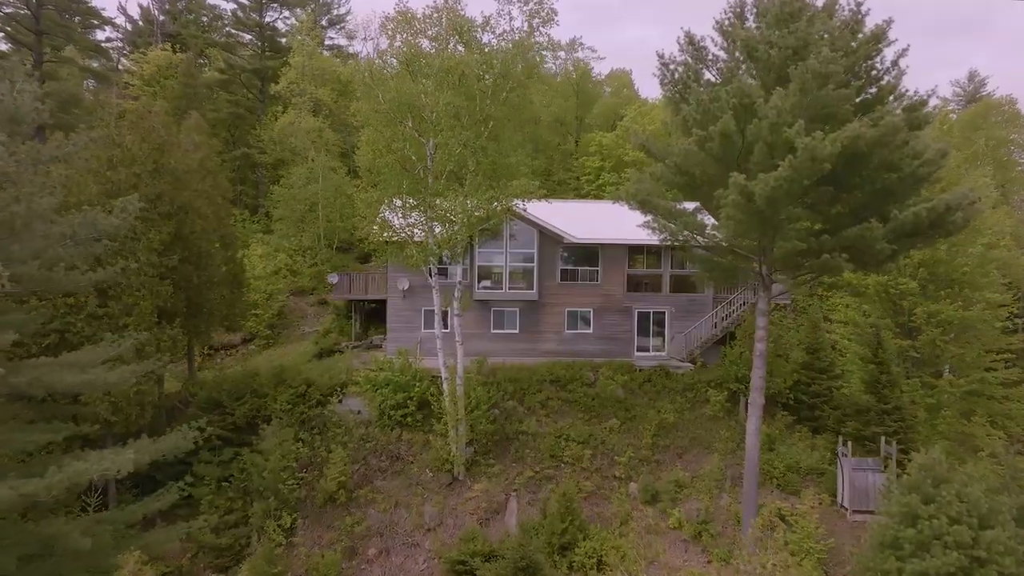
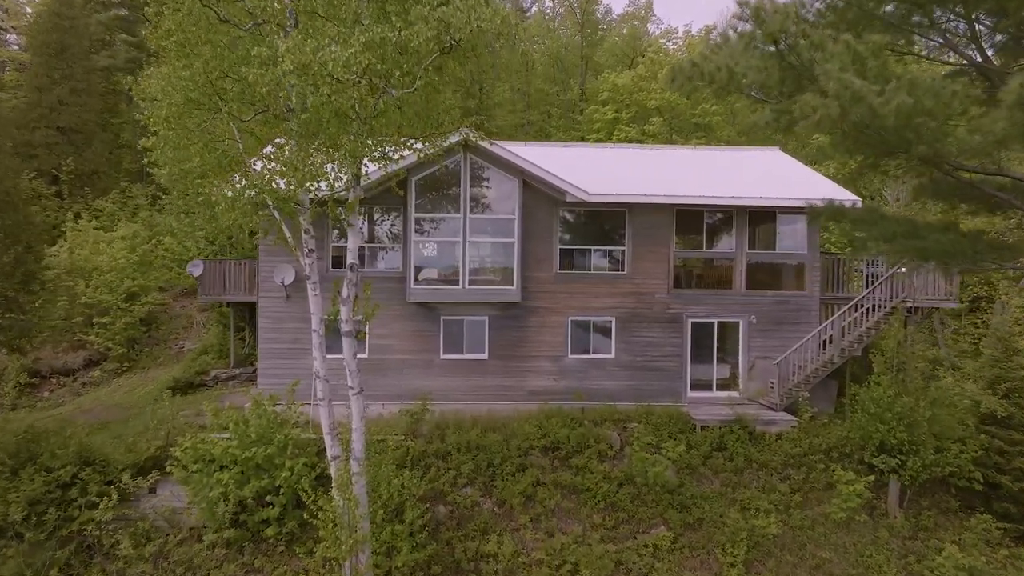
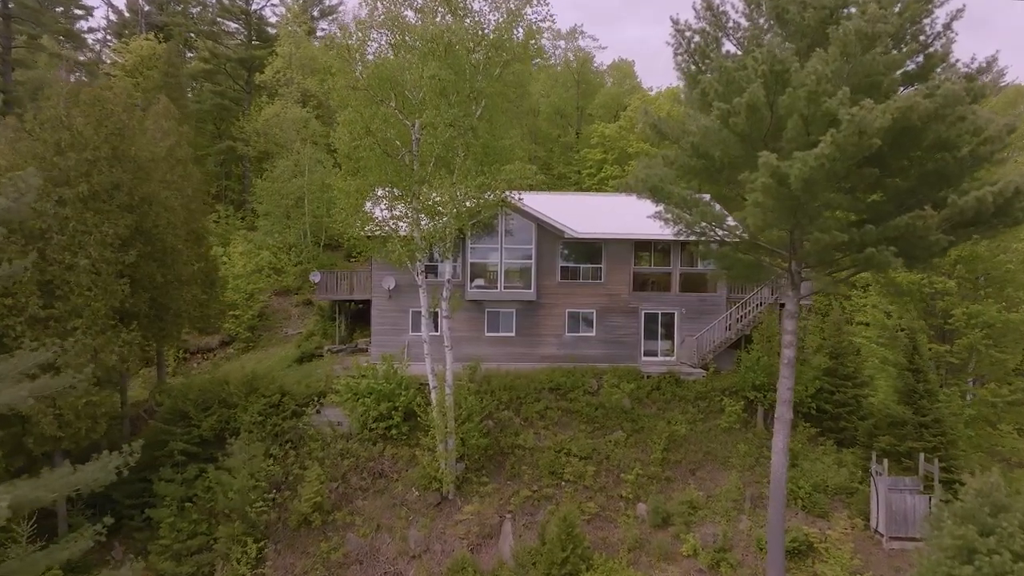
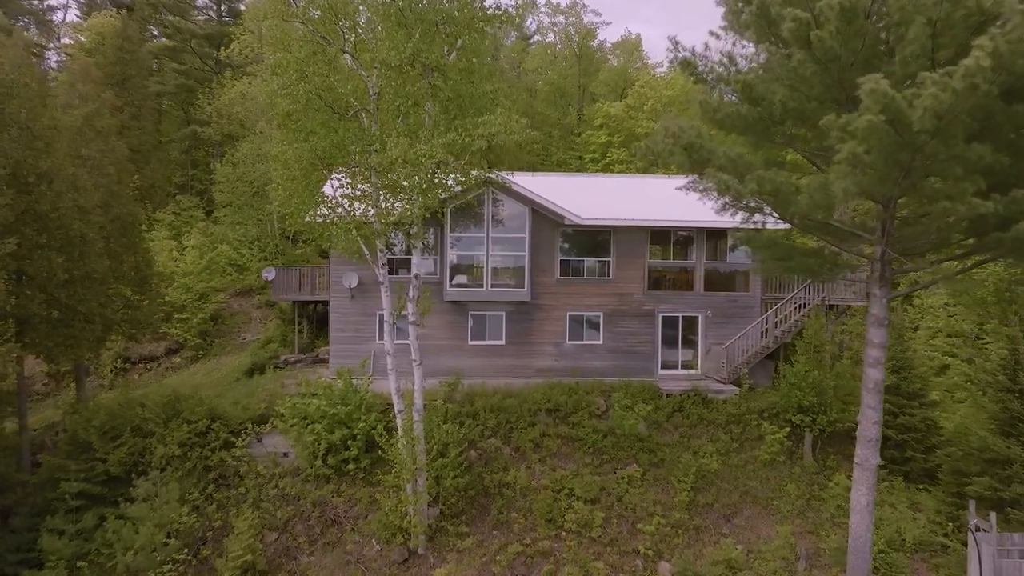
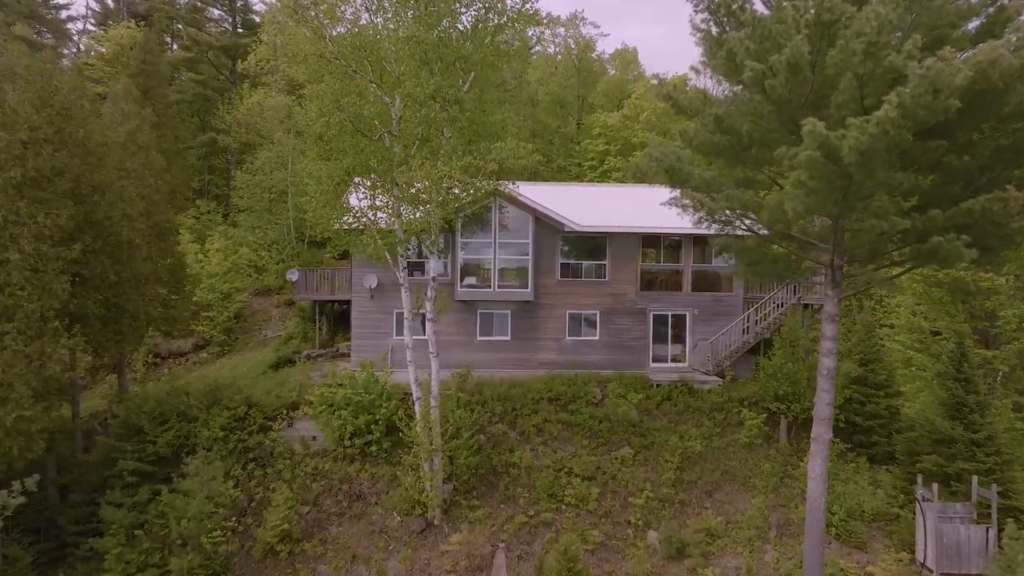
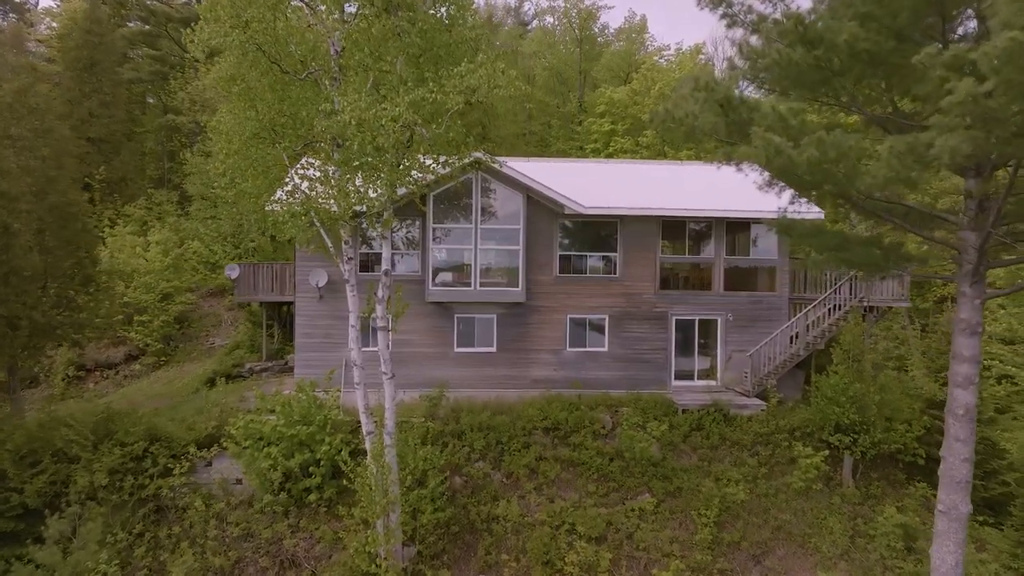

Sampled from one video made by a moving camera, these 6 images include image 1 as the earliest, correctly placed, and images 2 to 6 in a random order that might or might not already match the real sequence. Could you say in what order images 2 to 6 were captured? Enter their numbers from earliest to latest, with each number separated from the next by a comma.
3, 5, 4, 6, 2
